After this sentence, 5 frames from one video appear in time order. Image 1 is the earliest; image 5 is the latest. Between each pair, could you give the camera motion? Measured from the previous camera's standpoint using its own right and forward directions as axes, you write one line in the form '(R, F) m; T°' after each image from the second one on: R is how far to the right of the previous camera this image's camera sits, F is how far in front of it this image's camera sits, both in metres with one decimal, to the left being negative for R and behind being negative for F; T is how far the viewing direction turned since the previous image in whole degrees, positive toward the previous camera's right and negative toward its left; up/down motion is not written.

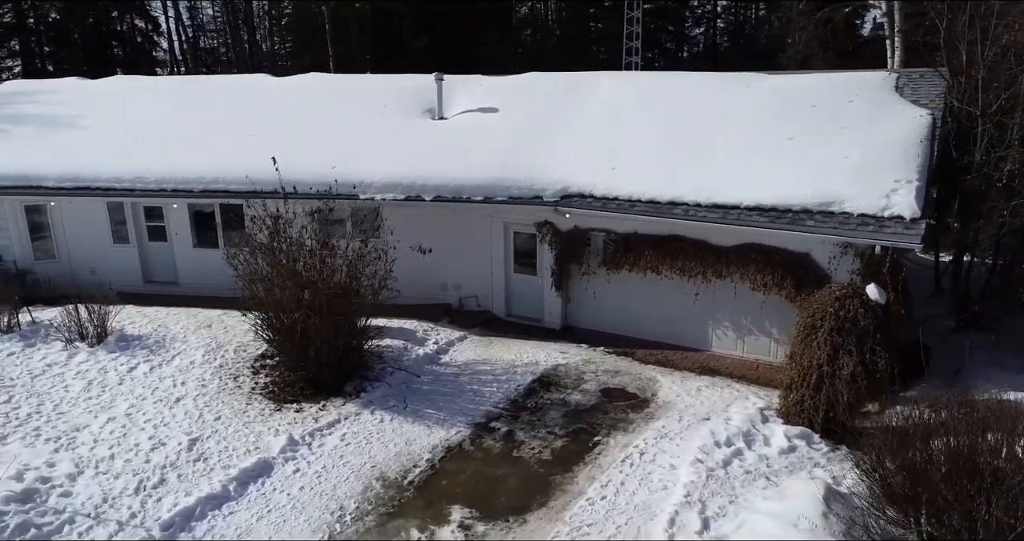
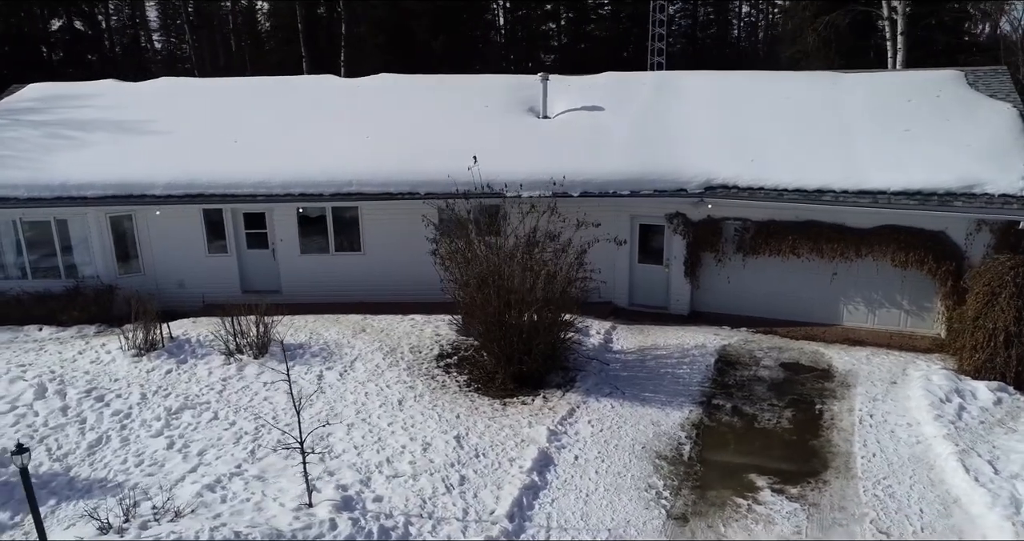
(-4.3, -0.1) m; +9°
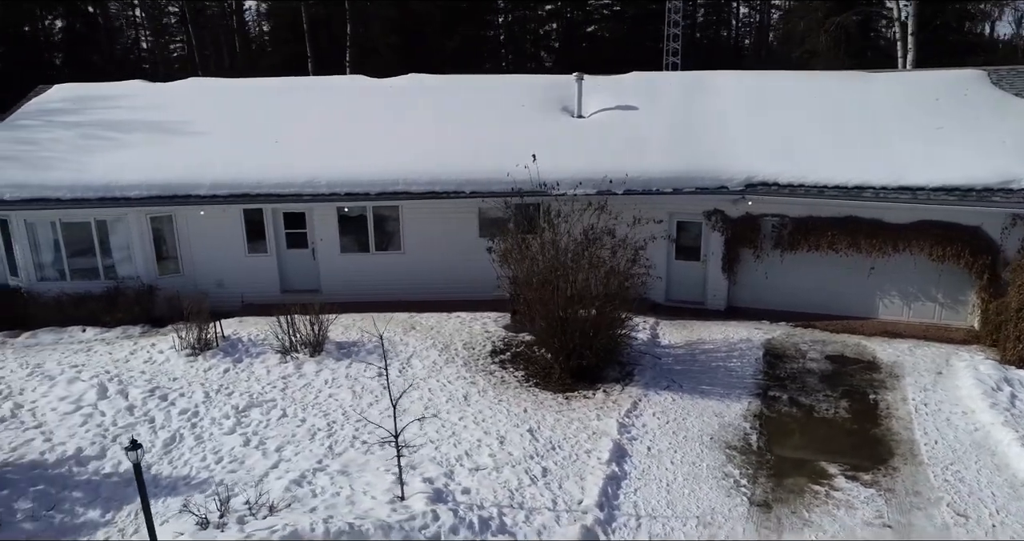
(-1.1, -0.1) m; +1°
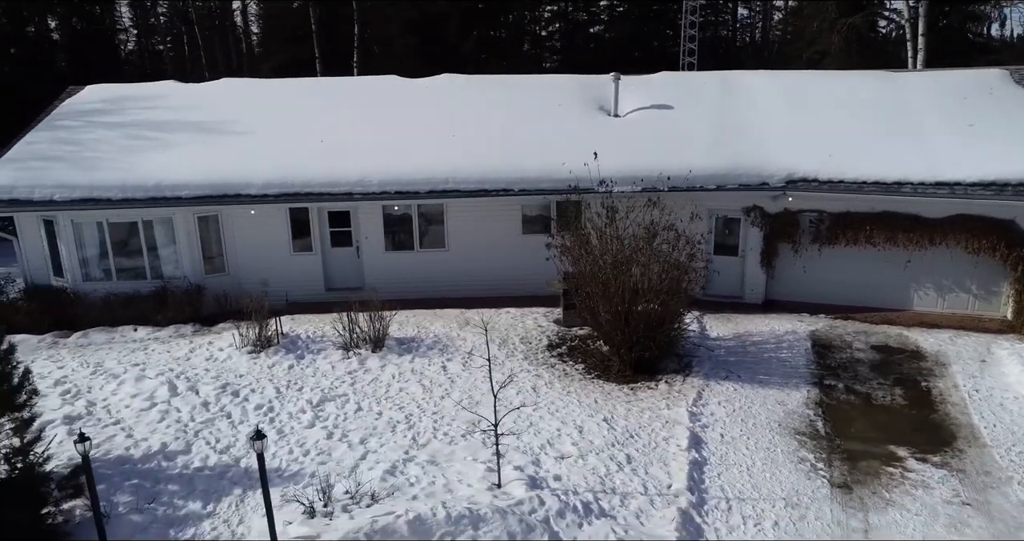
(-1.1, -0.2) m; +1°
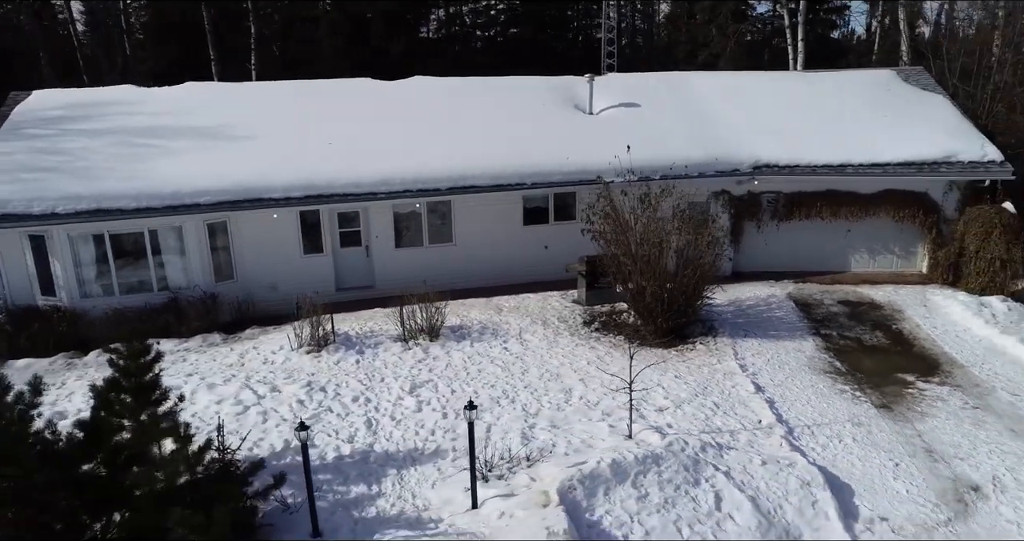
(-3.2, -0.6) m; +12°
